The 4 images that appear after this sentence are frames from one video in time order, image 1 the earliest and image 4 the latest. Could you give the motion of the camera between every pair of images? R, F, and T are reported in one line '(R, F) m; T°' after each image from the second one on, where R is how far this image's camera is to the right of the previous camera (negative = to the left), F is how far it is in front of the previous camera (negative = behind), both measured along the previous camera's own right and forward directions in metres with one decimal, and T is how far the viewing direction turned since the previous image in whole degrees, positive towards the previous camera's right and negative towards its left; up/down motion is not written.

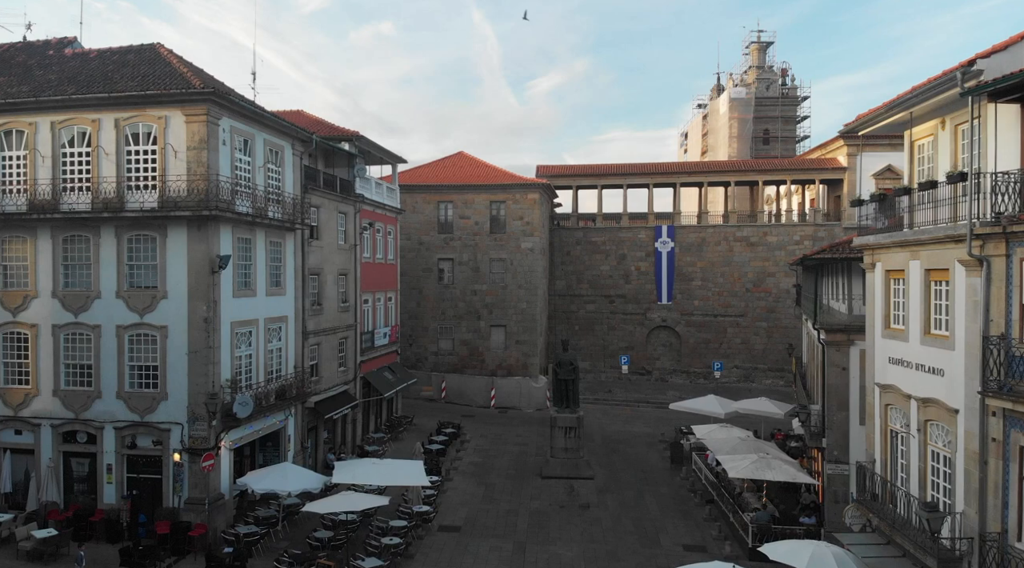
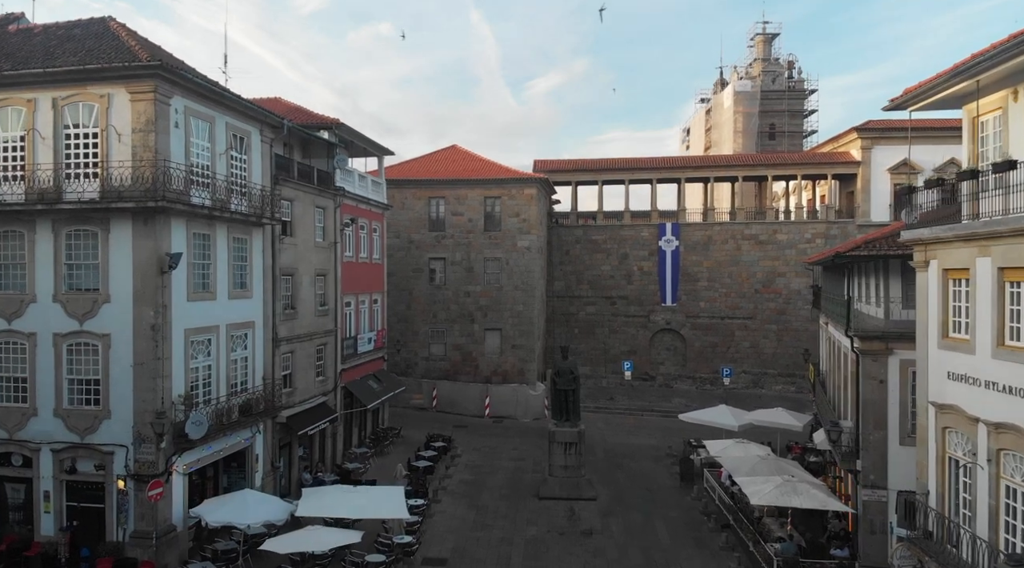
(+0.1, +2.5) m; 0°
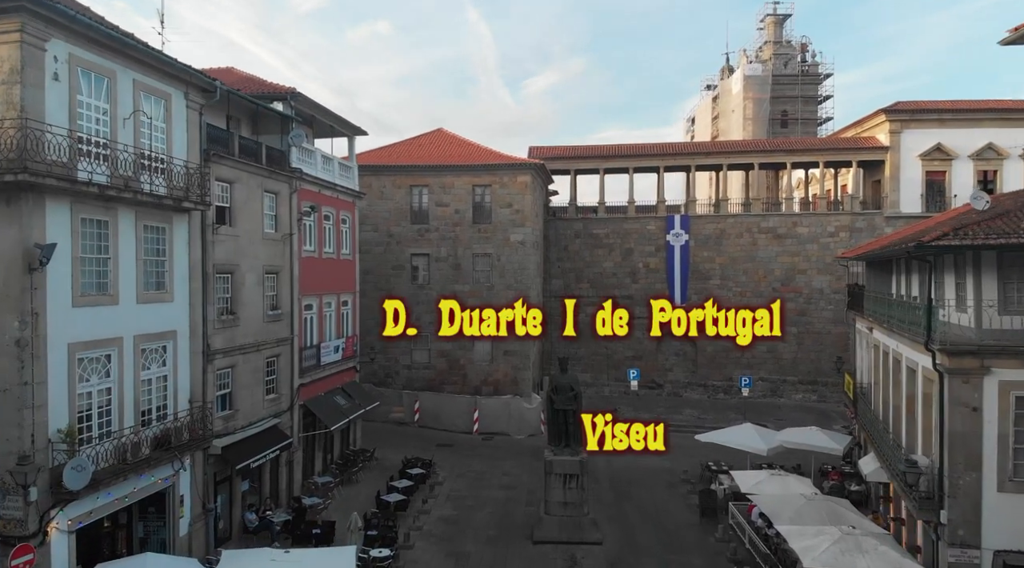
(+0.3, +4.2) m; 0°
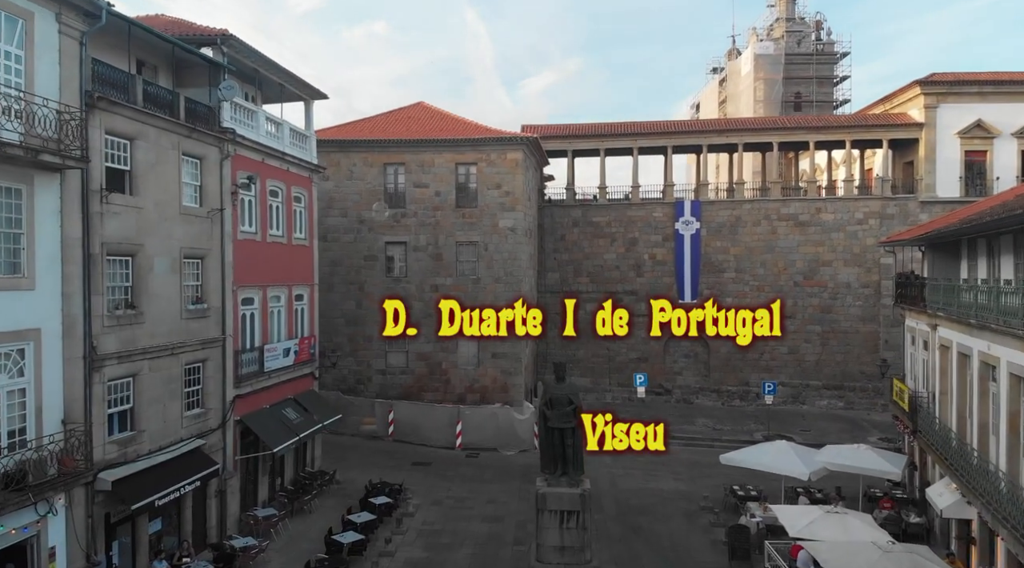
(+0.3, +4.3) m; 0°
